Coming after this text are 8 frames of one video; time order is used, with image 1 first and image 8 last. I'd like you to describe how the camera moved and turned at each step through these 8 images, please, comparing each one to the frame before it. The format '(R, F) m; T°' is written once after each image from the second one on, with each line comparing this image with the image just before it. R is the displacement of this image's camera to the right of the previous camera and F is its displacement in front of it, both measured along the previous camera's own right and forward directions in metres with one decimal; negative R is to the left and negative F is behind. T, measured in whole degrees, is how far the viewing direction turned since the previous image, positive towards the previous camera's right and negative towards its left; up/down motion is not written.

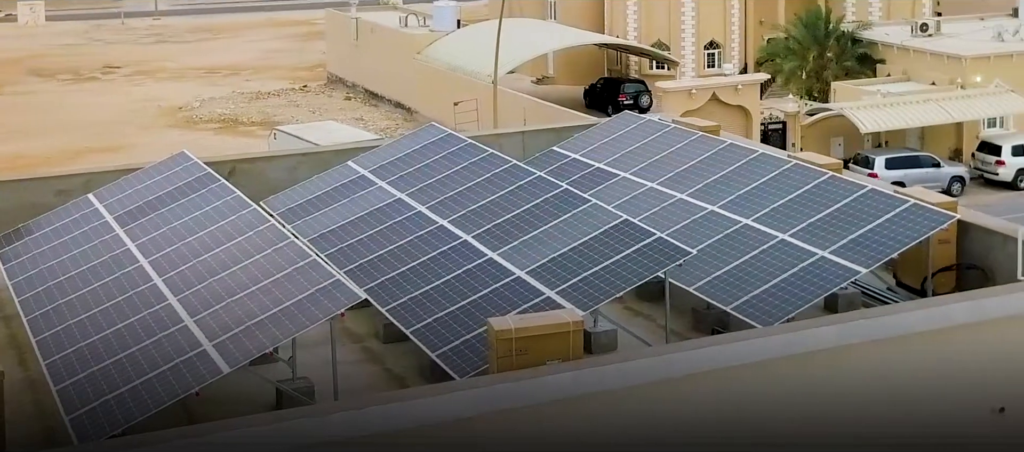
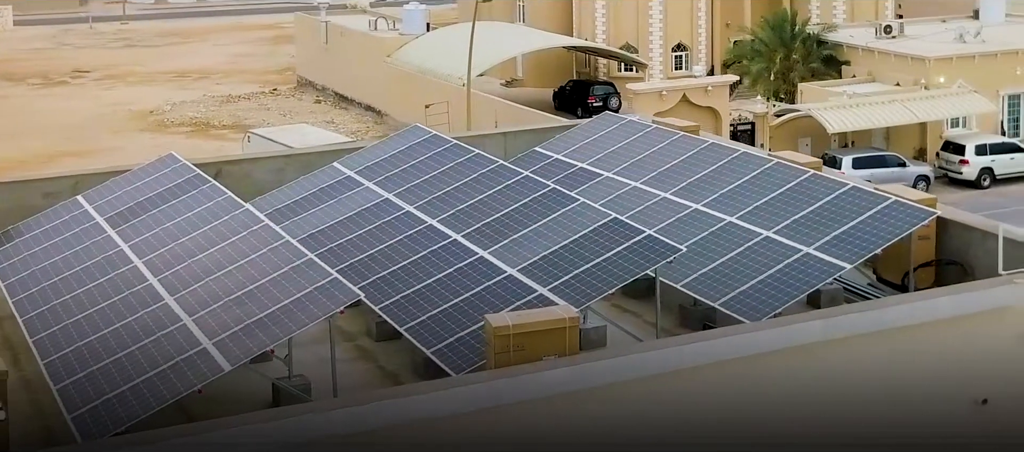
(-0.4, -0.3) m; +2°
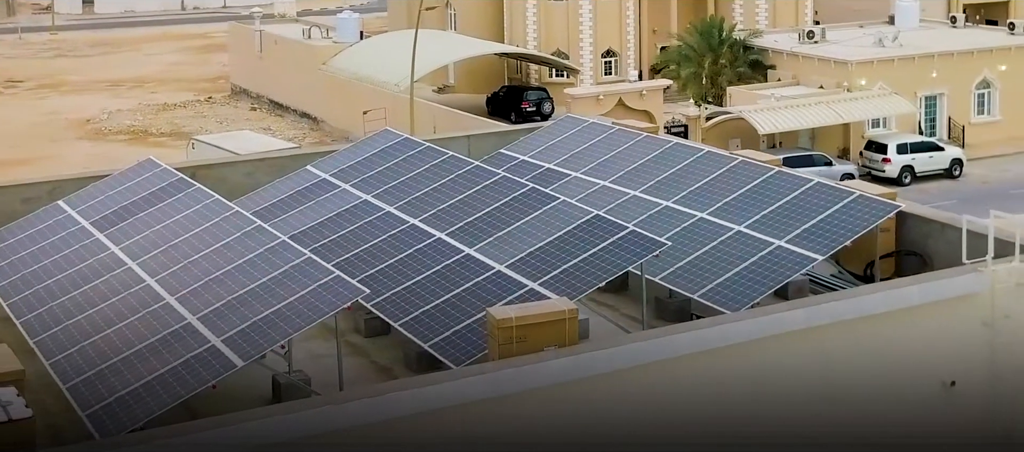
(-1.1, -0.7) m; +4°
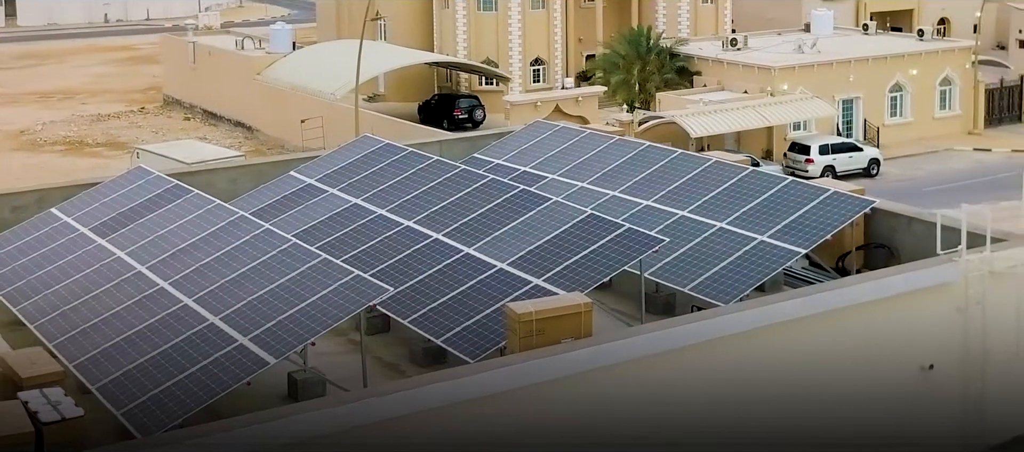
(-1.6, -0.9) m; +5°
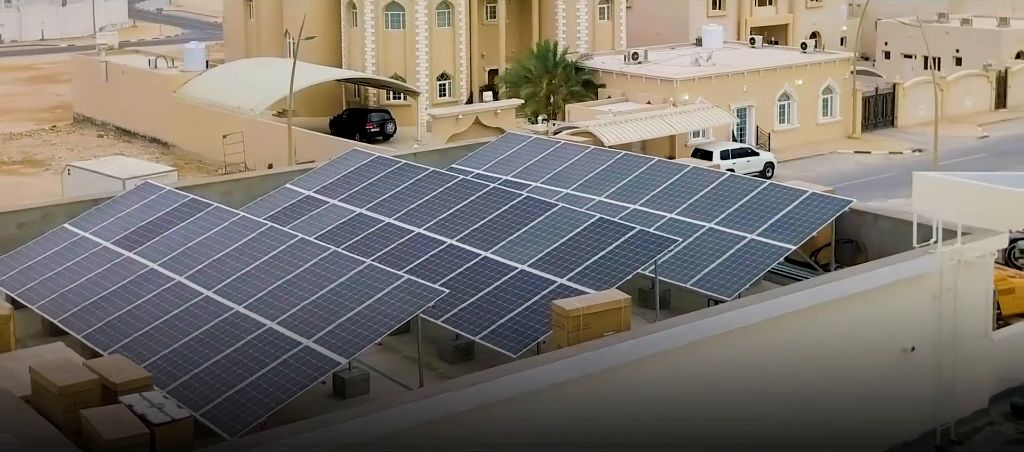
(-3.0, -1.3) m; +8°
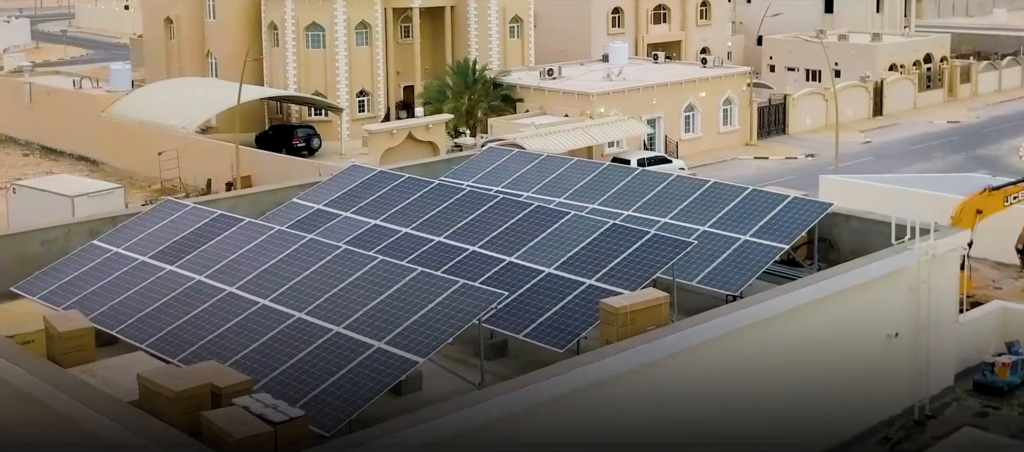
(-3.4, -1.5) m; +9°
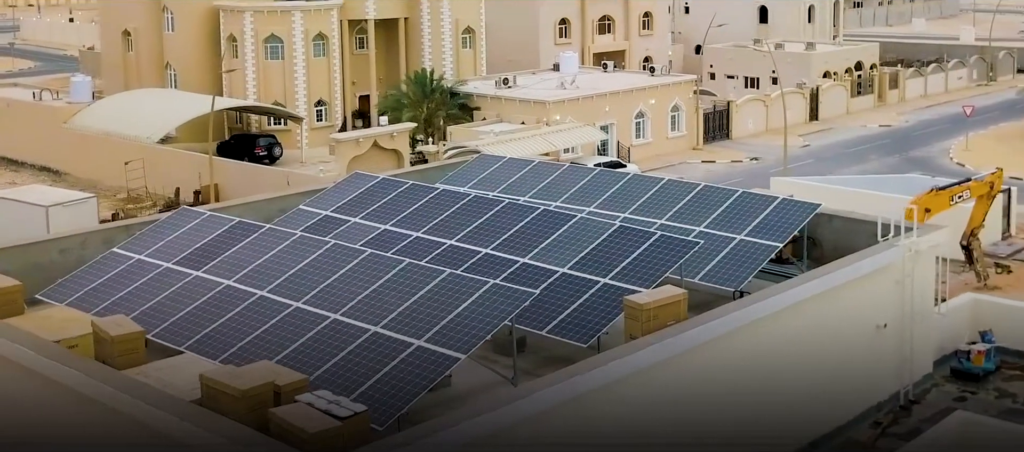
(-2.1, -1.0) m; +5°
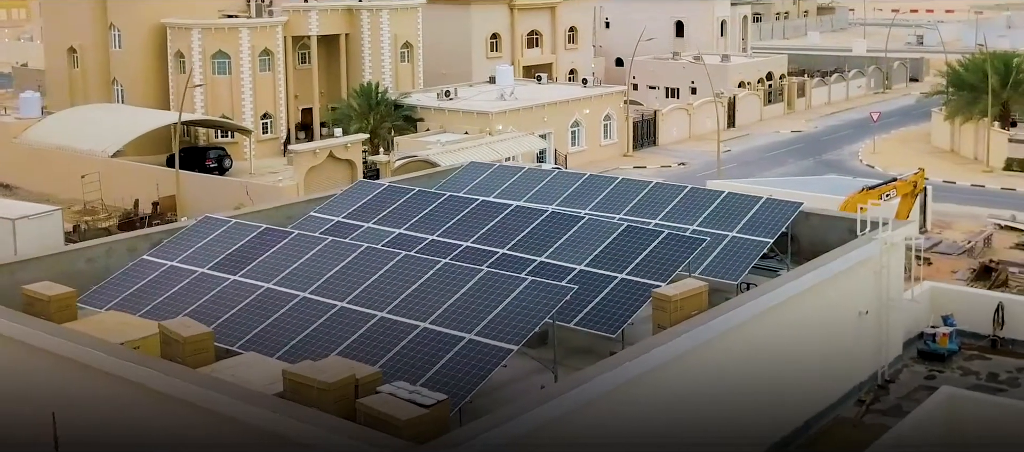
(-3.0, -1.3) m; +7°
